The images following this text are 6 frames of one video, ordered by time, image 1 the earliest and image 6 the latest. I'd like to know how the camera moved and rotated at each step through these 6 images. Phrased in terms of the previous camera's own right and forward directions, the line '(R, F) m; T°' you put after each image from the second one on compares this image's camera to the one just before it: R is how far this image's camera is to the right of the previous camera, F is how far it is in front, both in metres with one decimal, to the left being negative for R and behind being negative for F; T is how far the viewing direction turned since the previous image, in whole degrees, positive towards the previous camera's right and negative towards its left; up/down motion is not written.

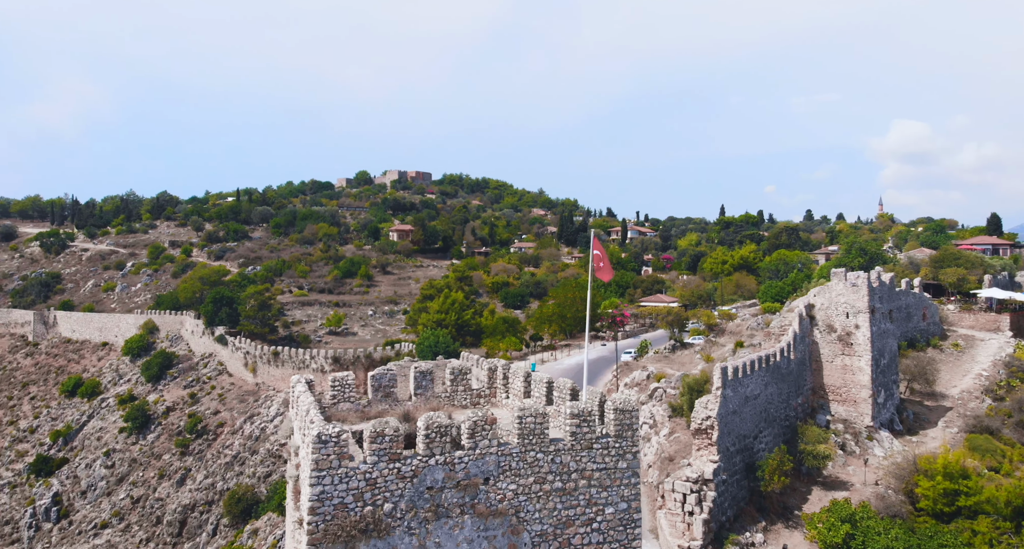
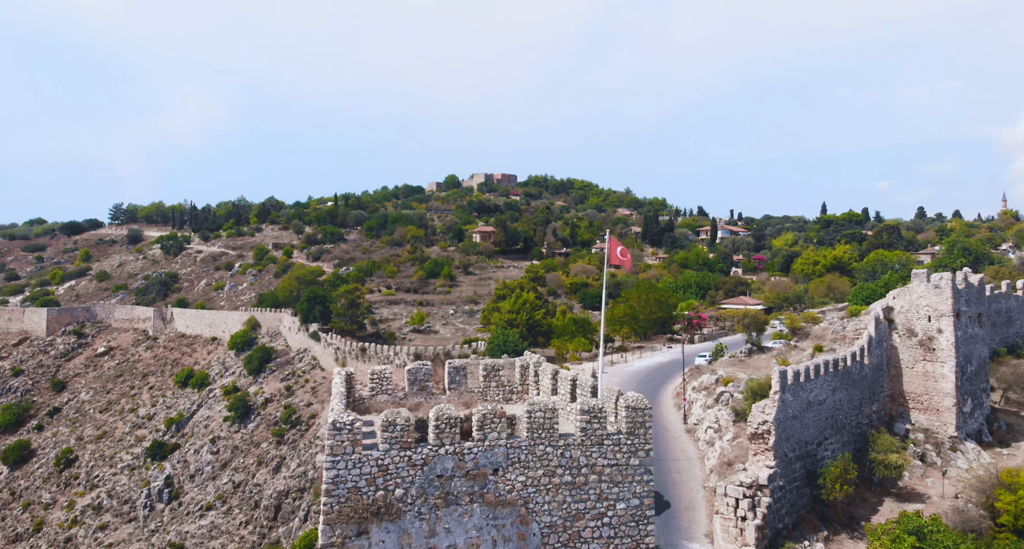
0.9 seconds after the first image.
(+1.0, -0.3) m; -8°
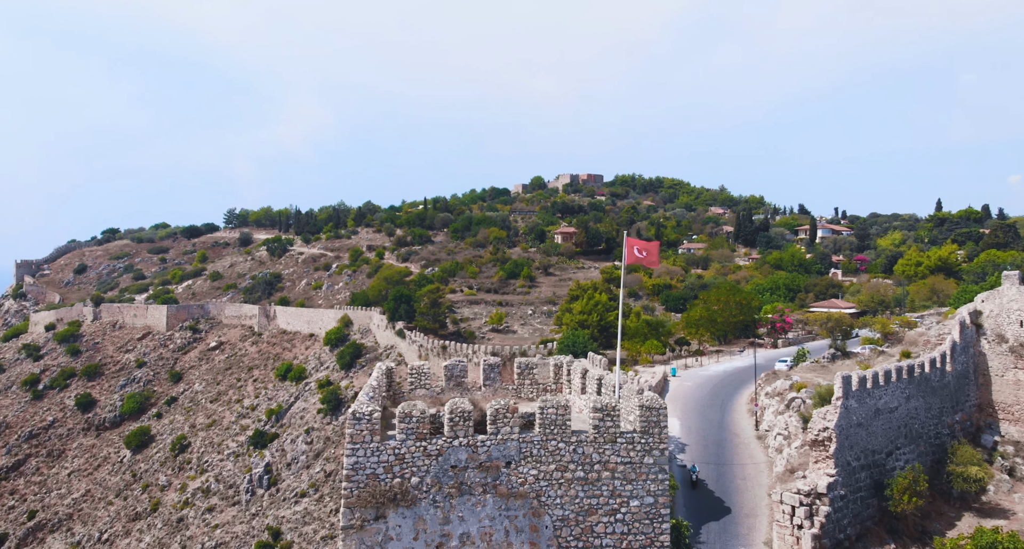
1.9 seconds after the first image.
(+1.0, -0.3) m; -8°
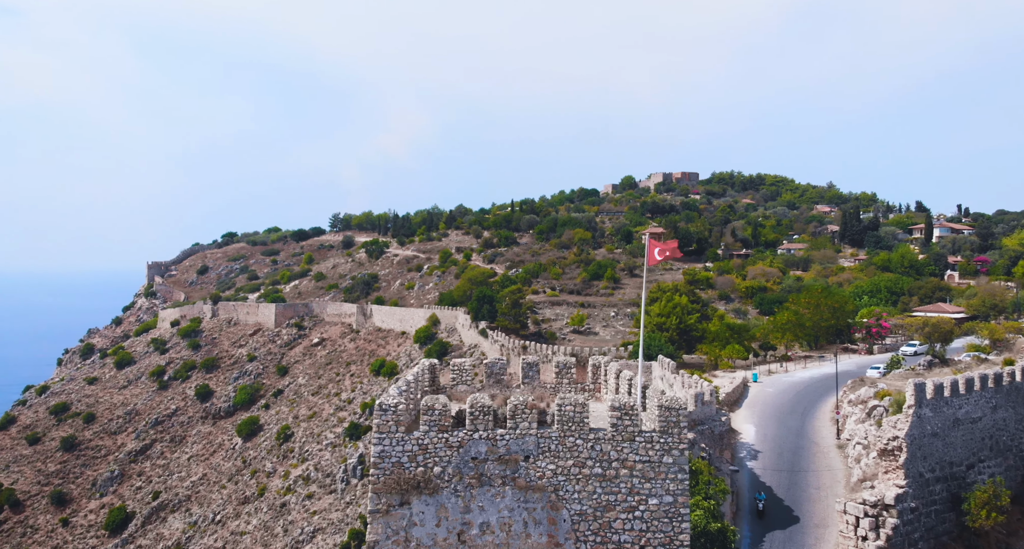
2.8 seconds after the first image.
(+1.0, -0.3) m; -8°
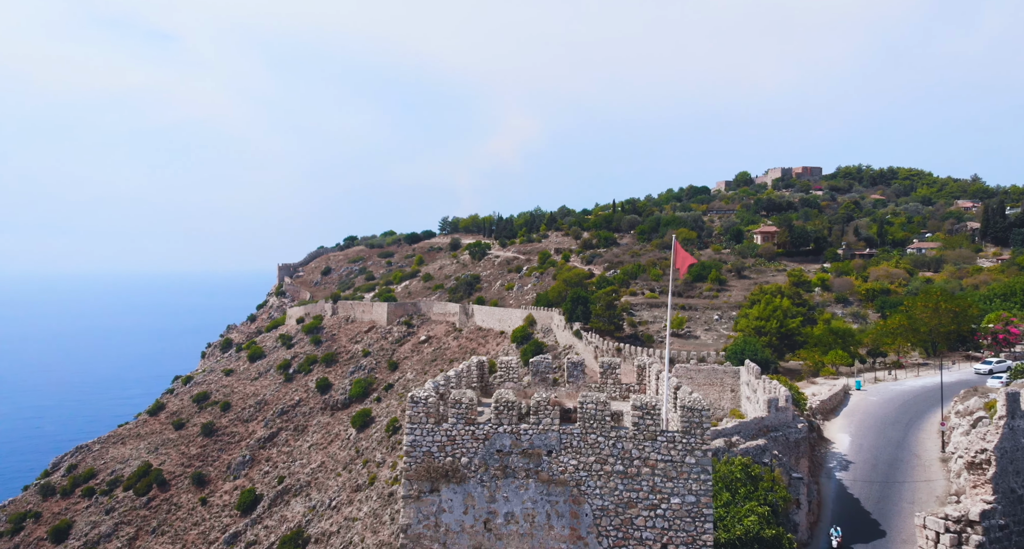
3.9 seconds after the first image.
(+1.2, -0.3) m; -9°
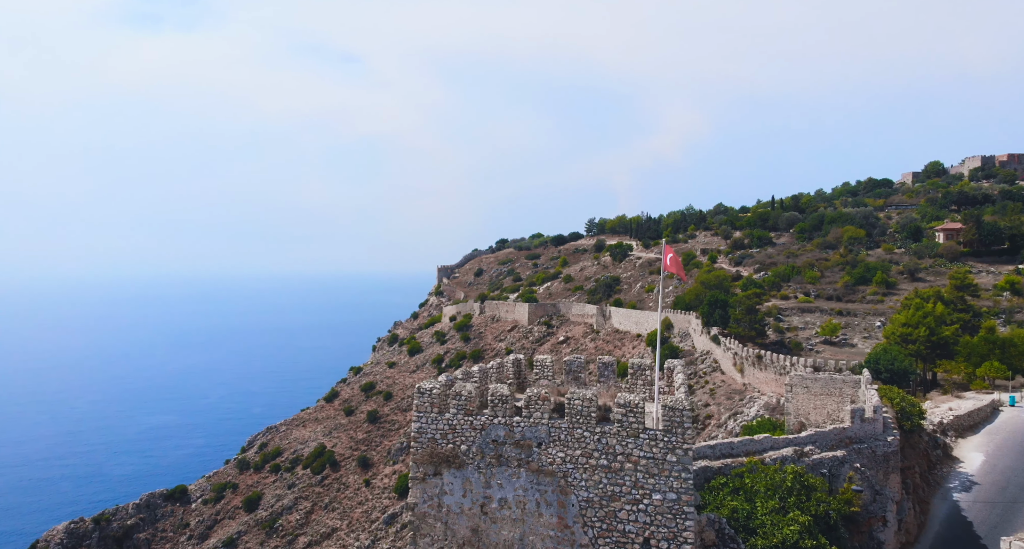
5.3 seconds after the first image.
(+2.4, -0.4) m; -14°
